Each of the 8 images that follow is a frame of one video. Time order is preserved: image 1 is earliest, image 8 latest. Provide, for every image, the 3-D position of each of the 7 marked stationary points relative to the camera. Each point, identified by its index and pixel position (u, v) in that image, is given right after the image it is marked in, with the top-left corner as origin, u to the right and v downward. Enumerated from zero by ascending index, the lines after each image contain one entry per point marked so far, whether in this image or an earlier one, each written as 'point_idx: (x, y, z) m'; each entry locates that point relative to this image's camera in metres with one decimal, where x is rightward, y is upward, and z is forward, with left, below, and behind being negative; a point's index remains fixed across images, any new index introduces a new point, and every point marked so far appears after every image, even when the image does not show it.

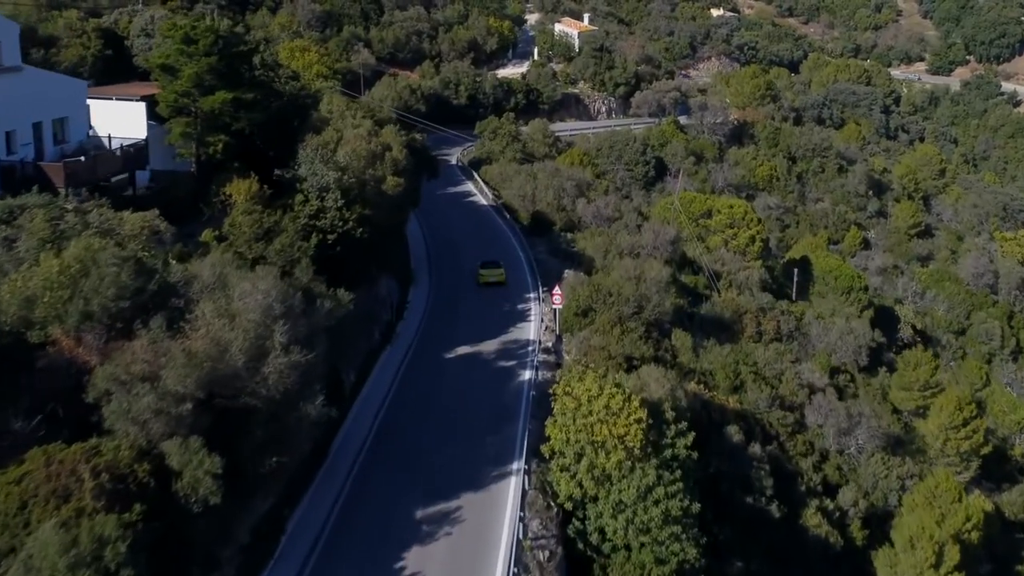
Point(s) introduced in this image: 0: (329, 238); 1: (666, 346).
0: (-3.4, +0.9, +16.2) m
1: (+3.5, -1.3, +19.8) m
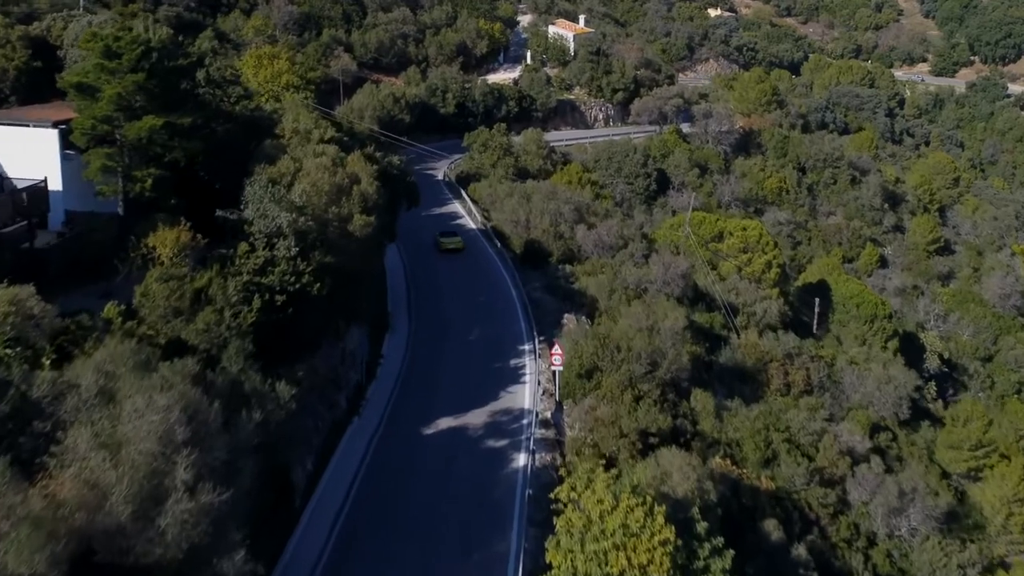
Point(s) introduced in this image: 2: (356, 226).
0: (-3.5, -0.1, +13.1) m
1: (+3.3, -2.4, +16.9) m
2: (-2.8, +1.1, +15.7) m
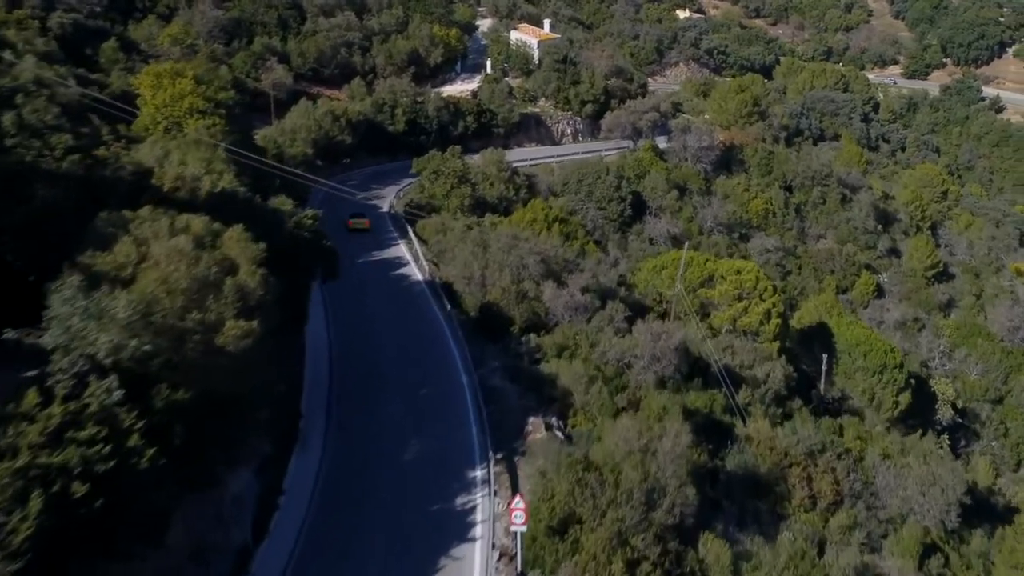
0: (-4.2, -1.9, +8.4) m
1: (+2.6, -4.0, +12.4) m
2: (-3.6, -0.6, +11.0) m
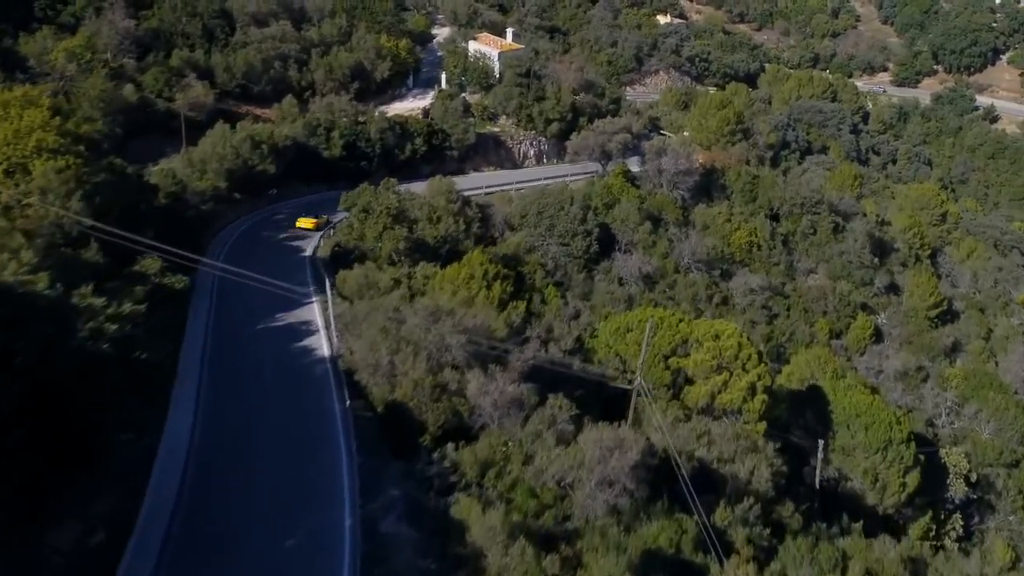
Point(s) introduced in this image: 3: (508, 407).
0: (-5.5, -3.6, +4.0) m
1: (+1.1, -5.7, +8.1) m
2: (-5.0, -2.3, +6.6) m
3: (-0.1, -2.1, +15.8) m
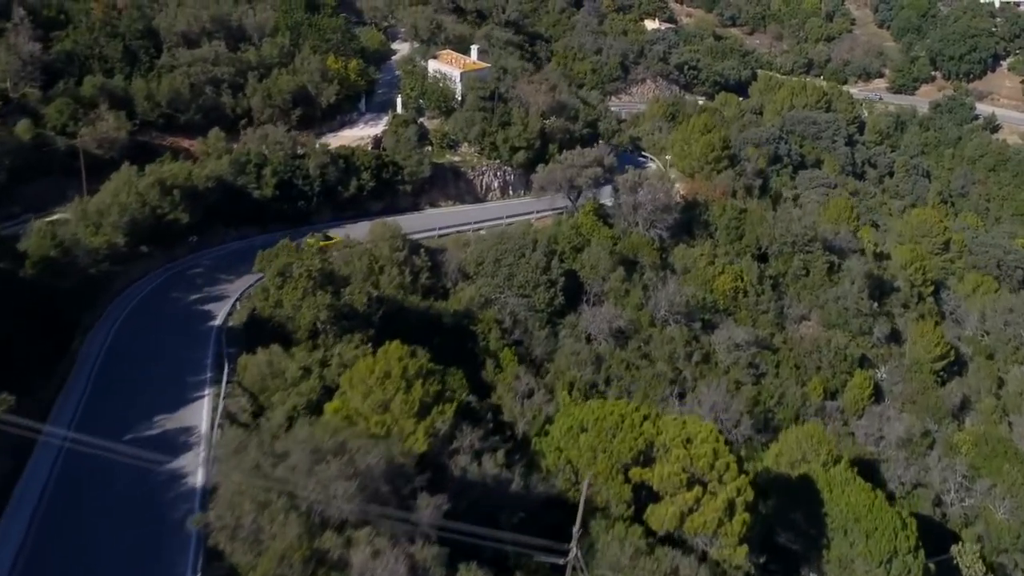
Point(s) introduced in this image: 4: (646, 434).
0: (-6.9, -5.6, +0.3) m
1: (-0.2, -7.7, +4.4) m
2: (-6.3, -4.3, +2.9) m
3: (-1.5, -4.1, +12.1) m
4: (+2.8, -3.1, +18.2) m
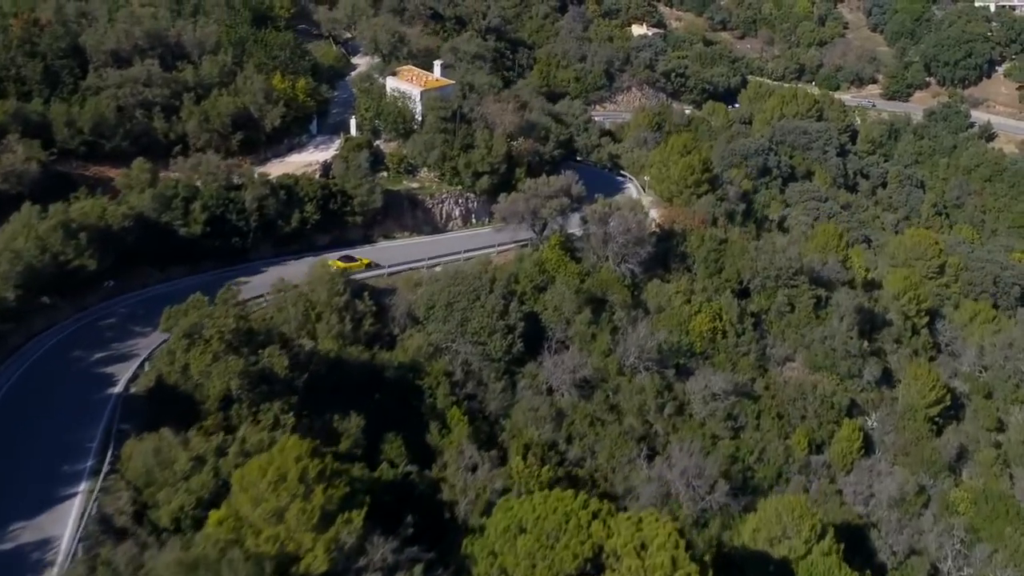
0: (-8.1, -7.0, -2.4) m
1: (-1.5, -9.1, +1.8) m
2: (-7.6, -5.7, +0.2) m
3: (-2.8, -5.5, +9.5) m
4: (+1.4, -4.5, +15.6) m
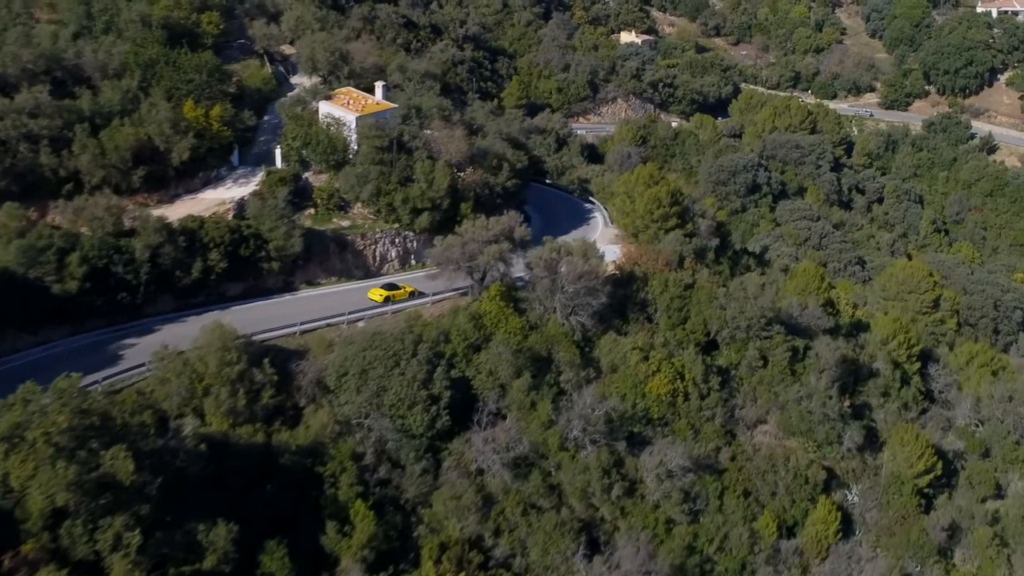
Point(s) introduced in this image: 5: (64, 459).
0: (-10.2, -8.7, -5.8) m
1: (-3.6, -10.8, -1.7) m
2: (-9.7, -7.4, -3.2) m
3: (-4.8, -7.2, +6.1) m
4: (-0.6, -6.1, +12.2) m
5: (-8.3, -3.1, +16.6) m
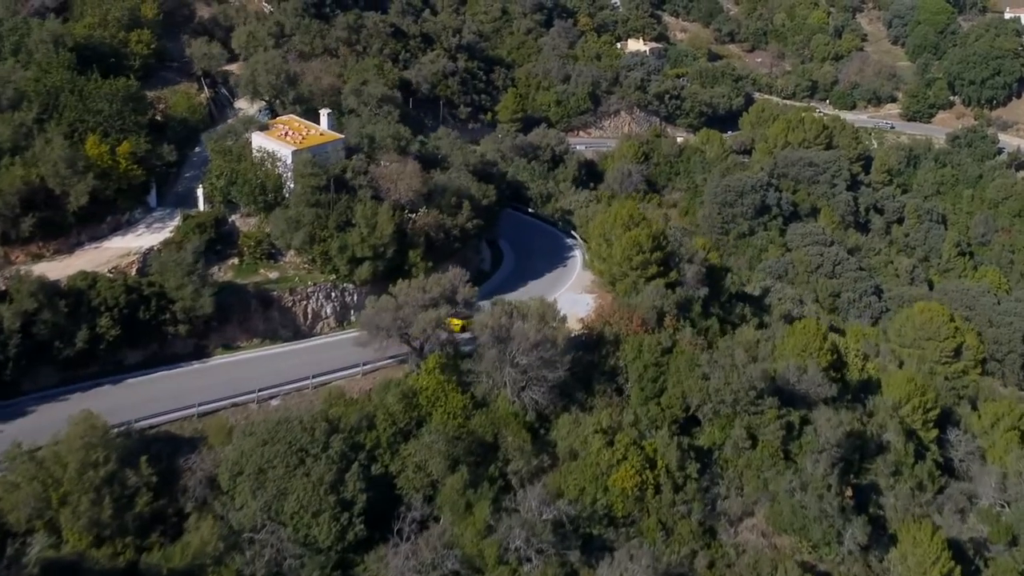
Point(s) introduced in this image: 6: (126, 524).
0: (-12.5, -10.4, -9.4) m
1: (-5.8, -12.6, -5.4) m
2: (-11.9, -9.2, -6.8) m
3: (-6.9, -9.0, +2.4) m
4: (-2.5, -8.0, +8.3) m
5: (-10.1, -4.9, +12.9) m
6: (-8.1, -4.9, +18.3) m
